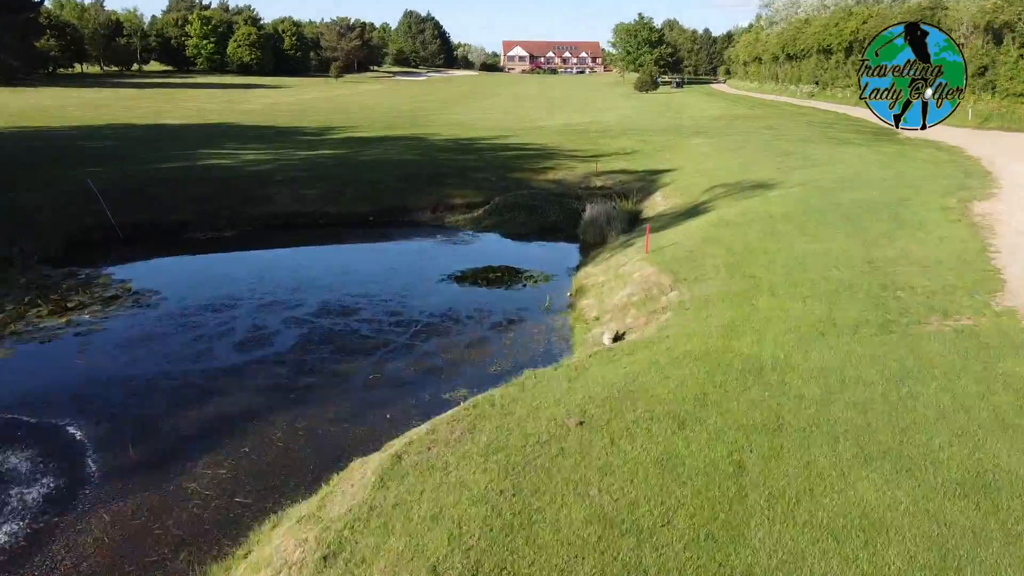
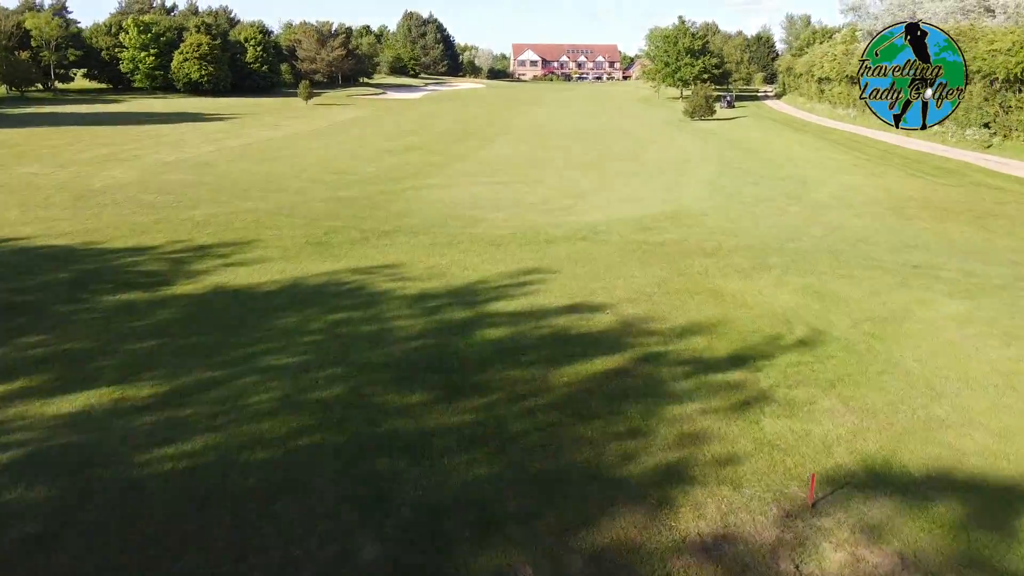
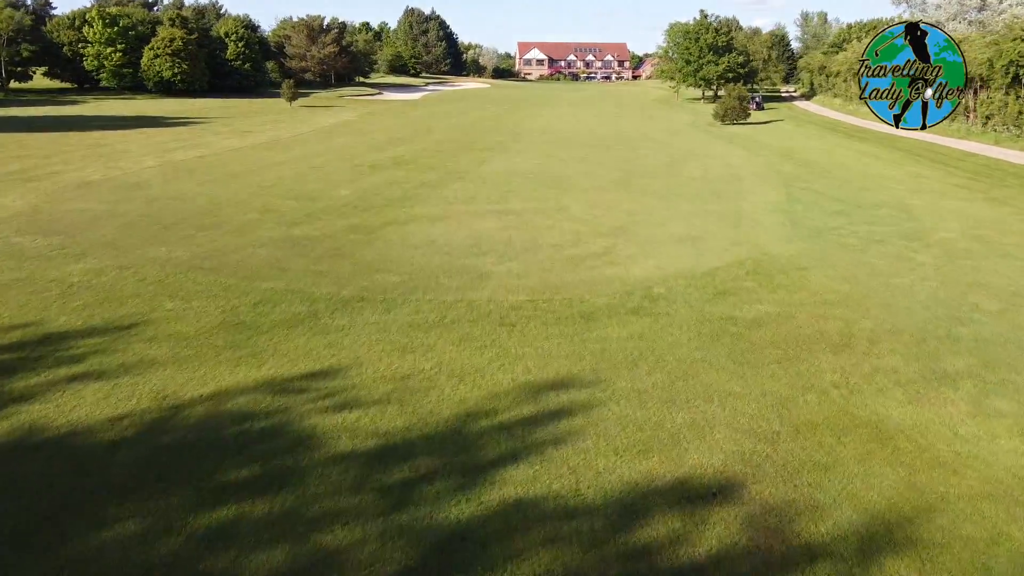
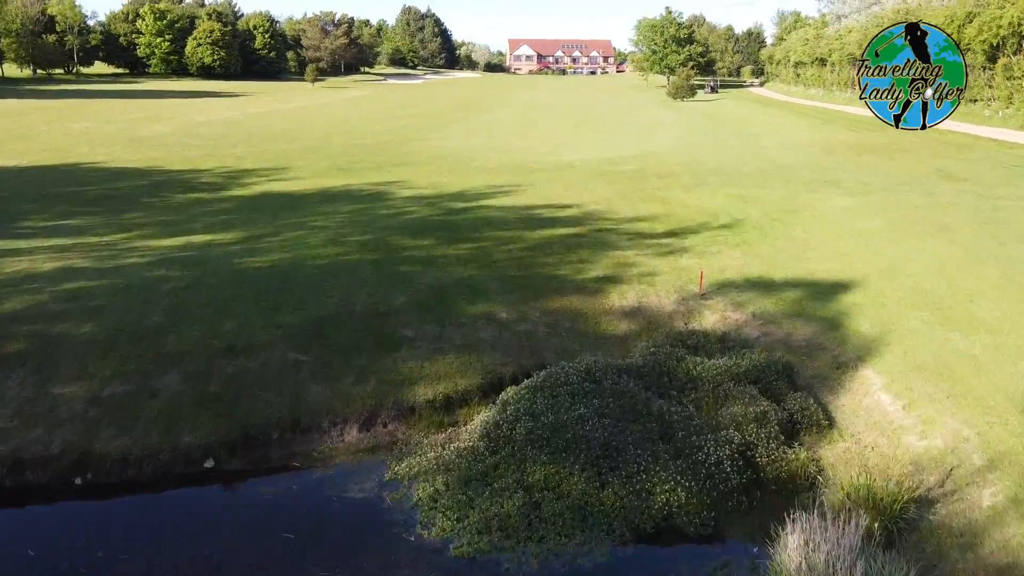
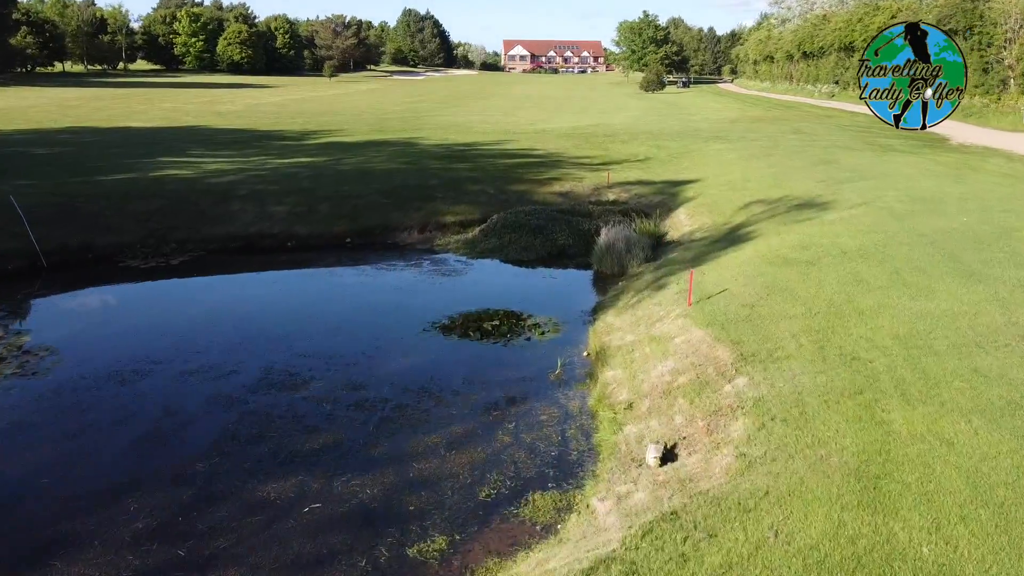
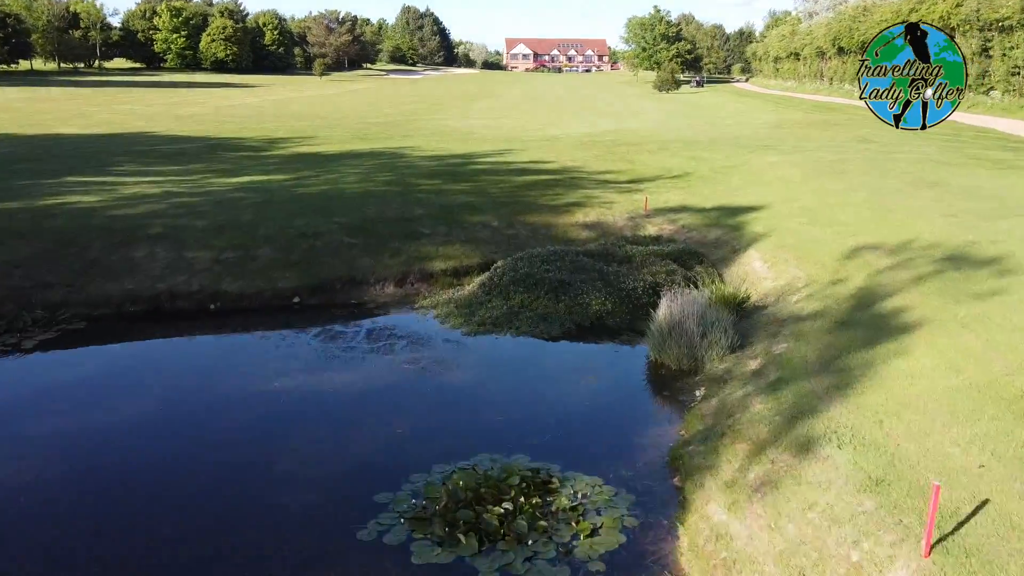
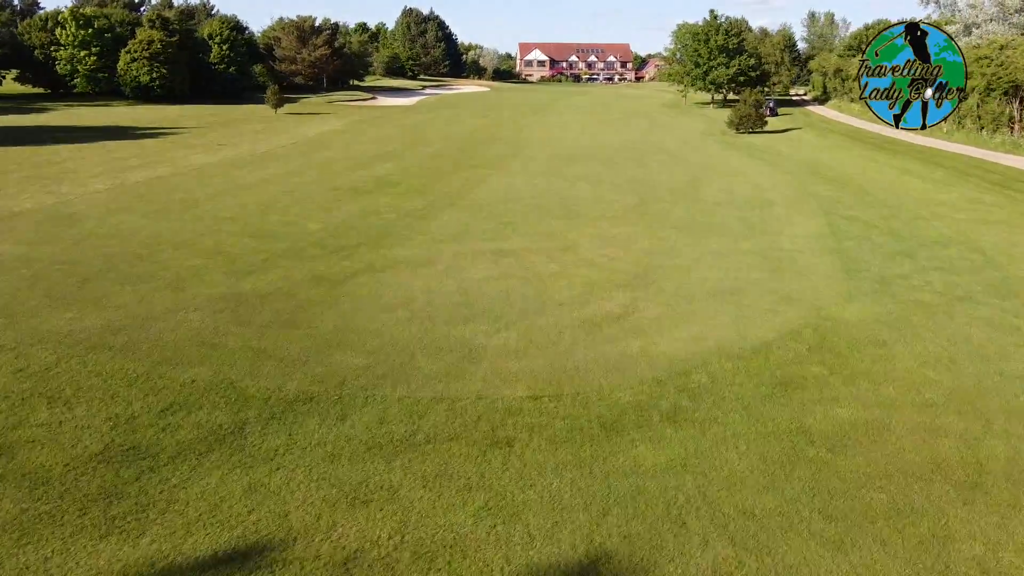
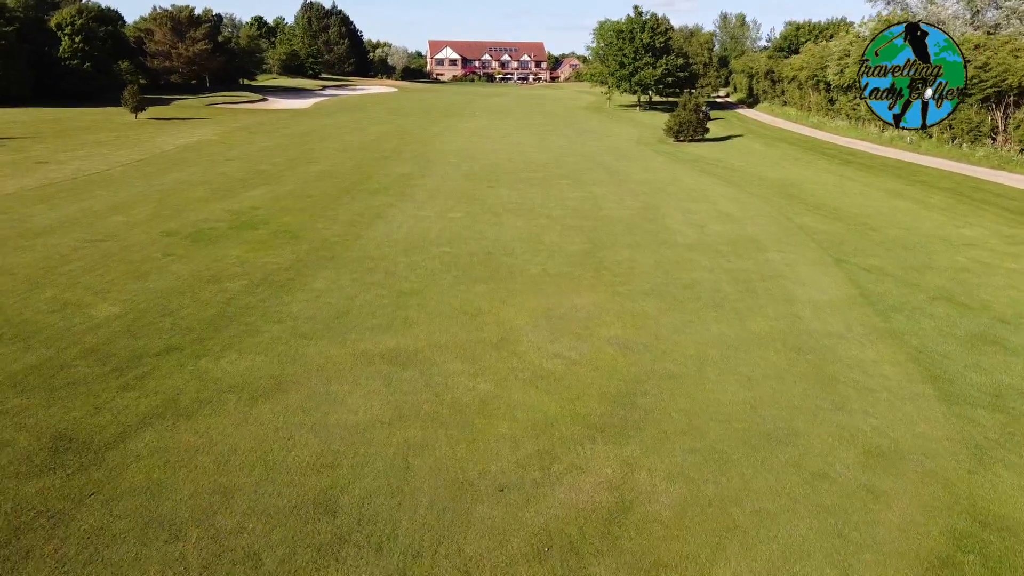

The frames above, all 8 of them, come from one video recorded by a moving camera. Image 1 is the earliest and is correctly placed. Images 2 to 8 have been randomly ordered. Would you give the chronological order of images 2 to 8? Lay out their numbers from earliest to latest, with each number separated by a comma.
5, 6, 4, 2, 3, 7, 8
